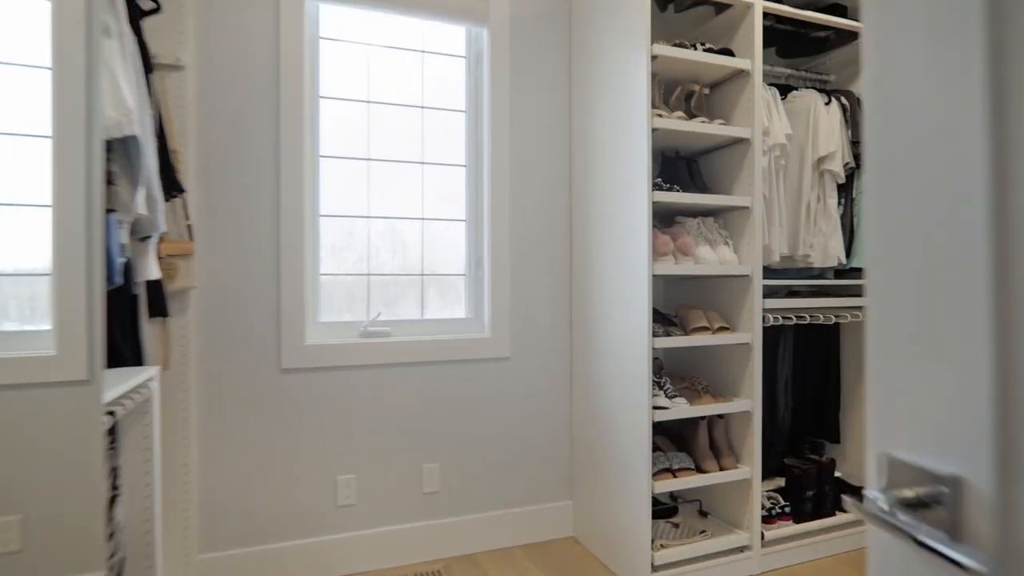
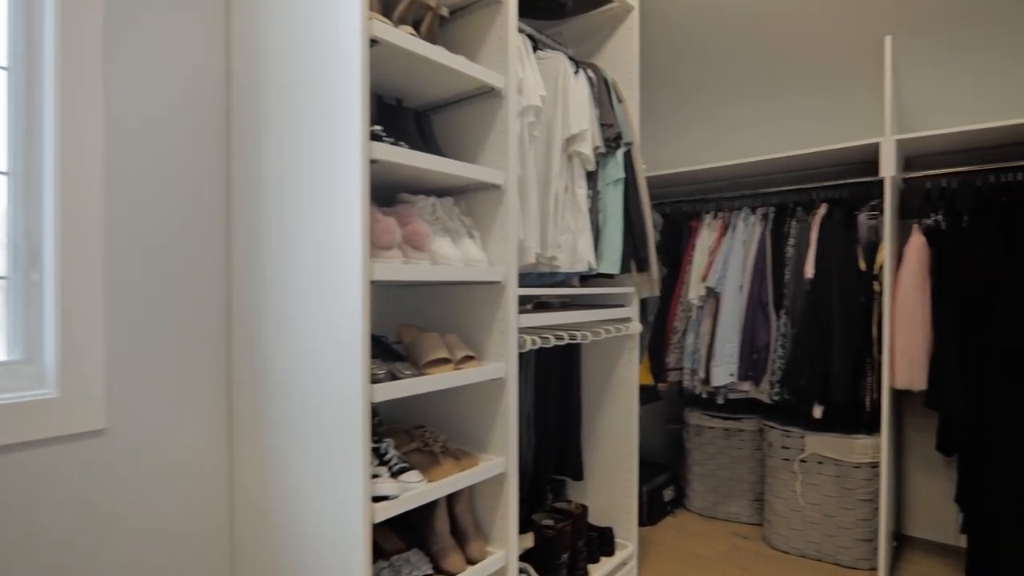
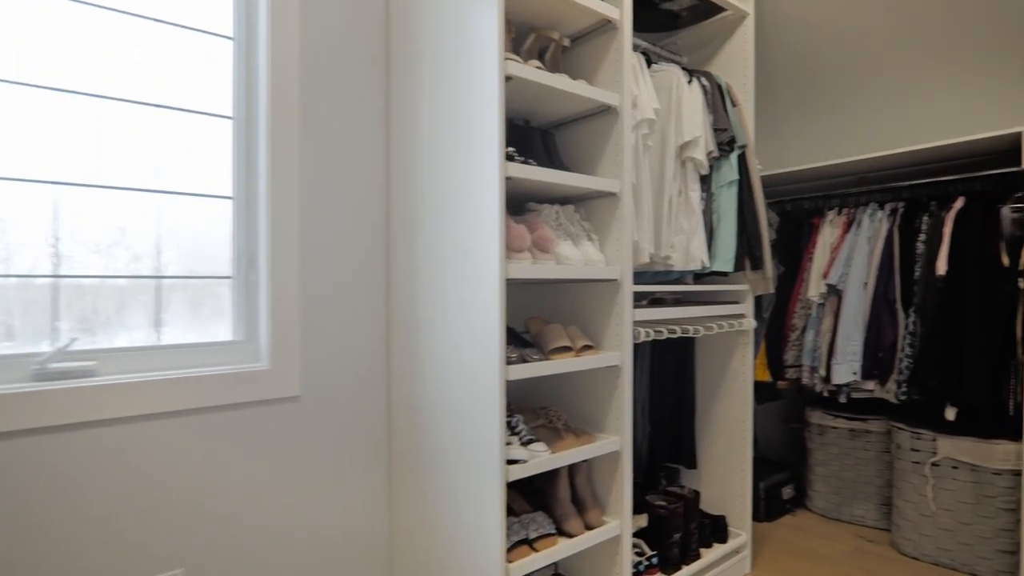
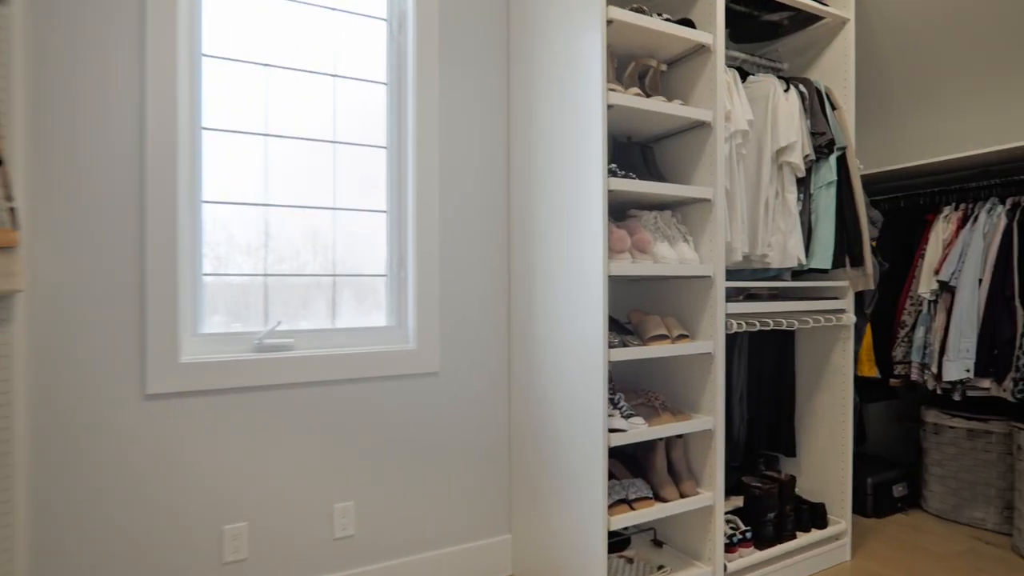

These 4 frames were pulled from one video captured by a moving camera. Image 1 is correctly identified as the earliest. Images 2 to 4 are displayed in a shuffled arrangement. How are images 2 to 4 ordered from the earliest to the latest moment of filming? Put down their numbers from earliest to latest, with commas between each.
4, 3, 2
